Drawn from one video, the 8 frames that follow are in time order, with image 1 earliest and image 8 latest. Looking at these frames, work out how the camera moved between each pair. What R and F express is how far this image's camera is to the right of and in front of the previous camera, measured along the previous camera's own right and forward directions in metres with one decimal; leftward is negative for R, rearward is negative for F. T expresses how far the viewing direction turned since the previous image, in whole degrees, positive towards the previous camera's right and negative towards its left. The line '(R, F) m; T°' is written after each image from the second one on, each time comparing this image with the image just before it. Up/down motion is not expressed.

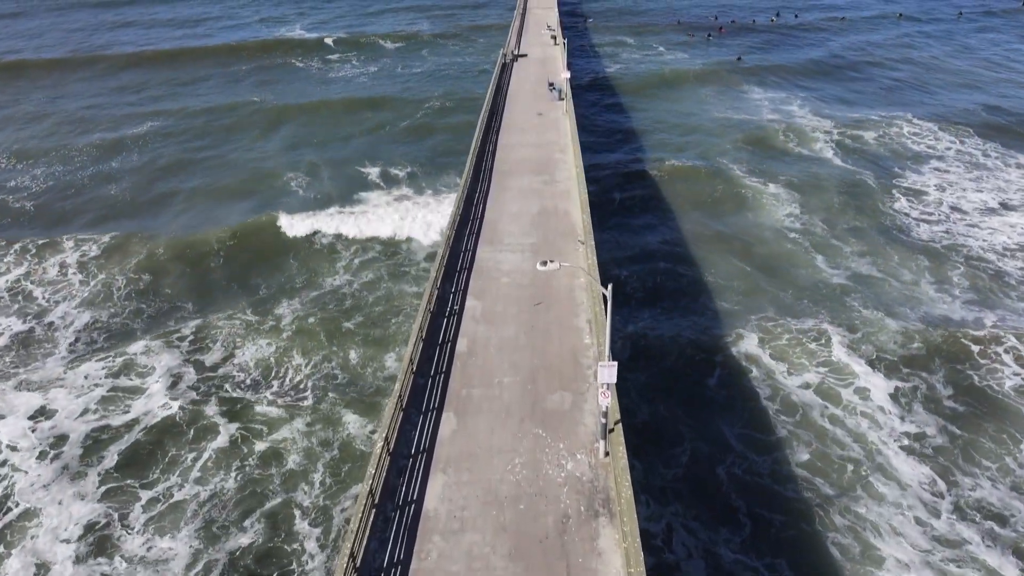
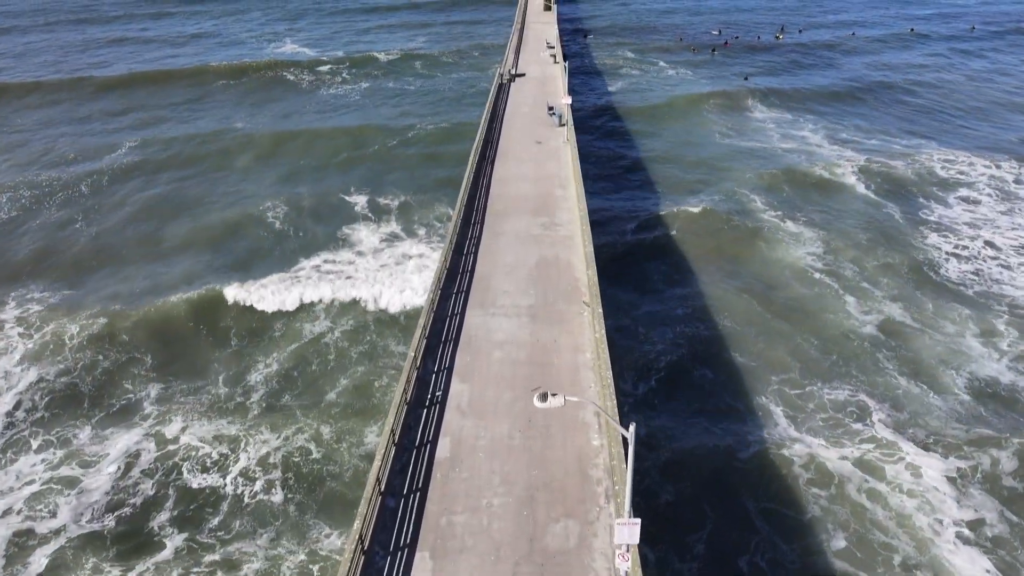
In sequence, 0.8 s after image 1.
(+0.1, +2.1) m; 0°
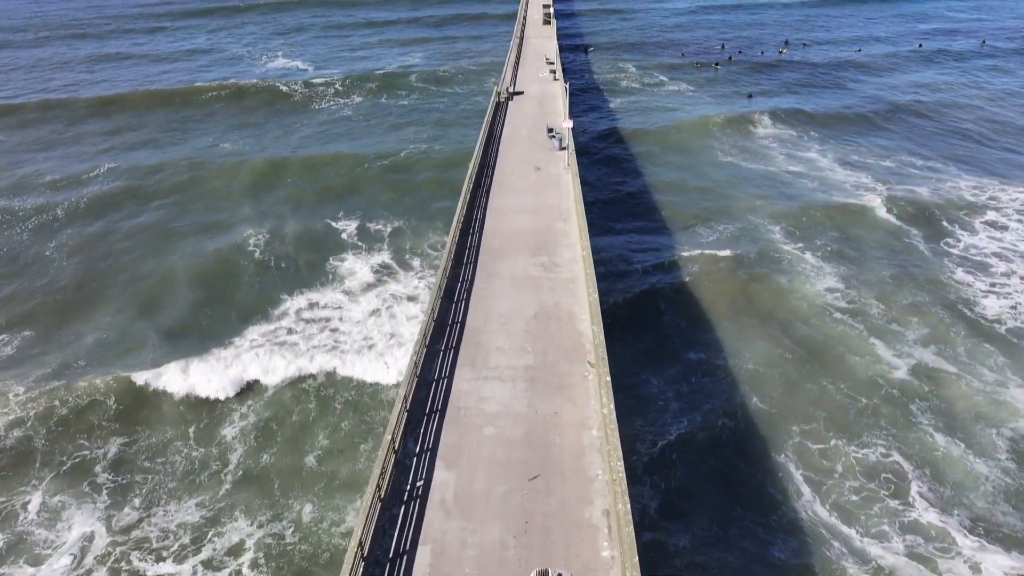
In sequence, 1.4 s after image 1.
(+0.1, +1.7) m; 0°
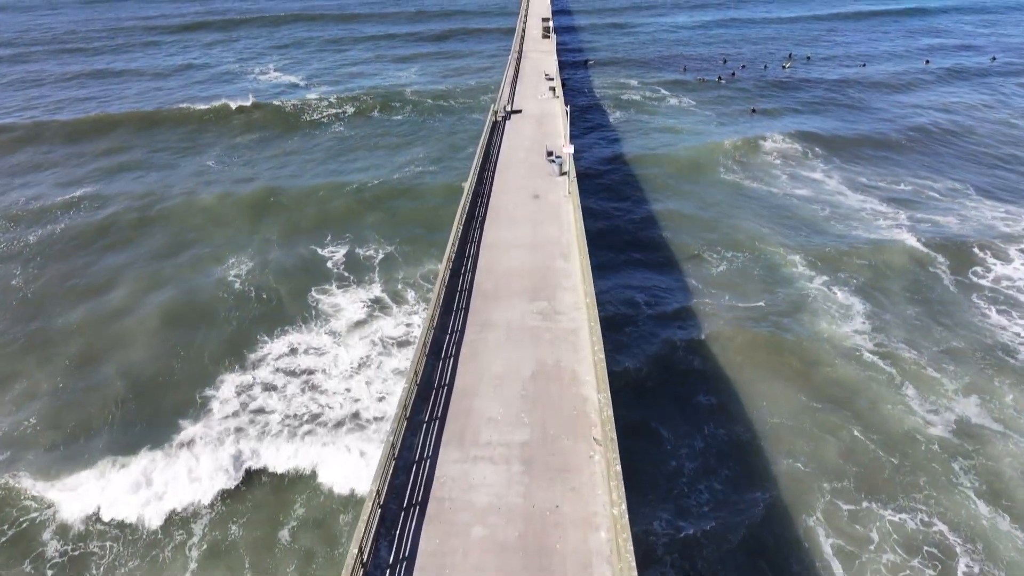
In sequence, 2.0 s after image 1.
(+0.1, +1.7) m; 0°
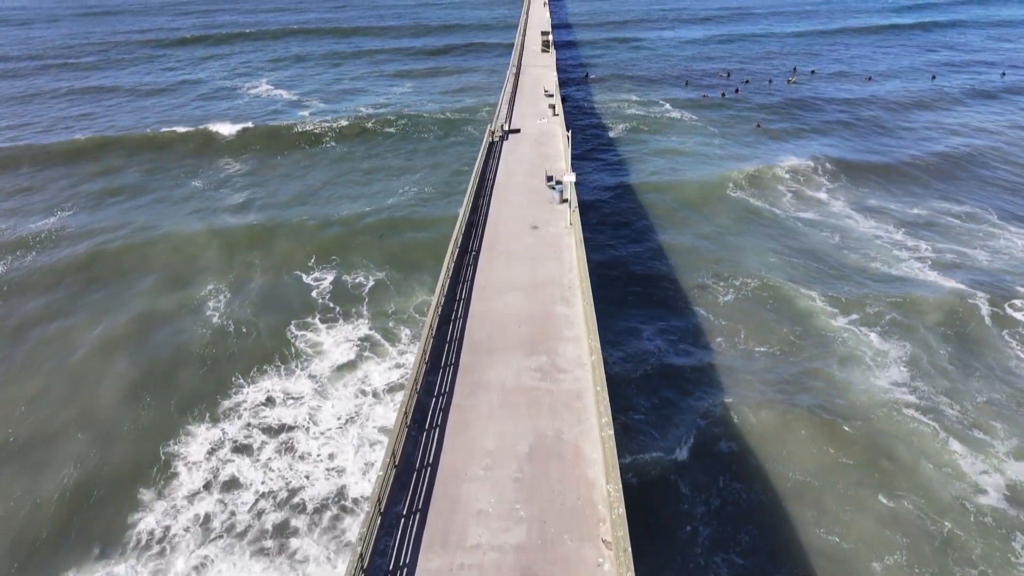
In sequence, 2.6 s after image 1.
(+0.1, +1.7) m; 0°
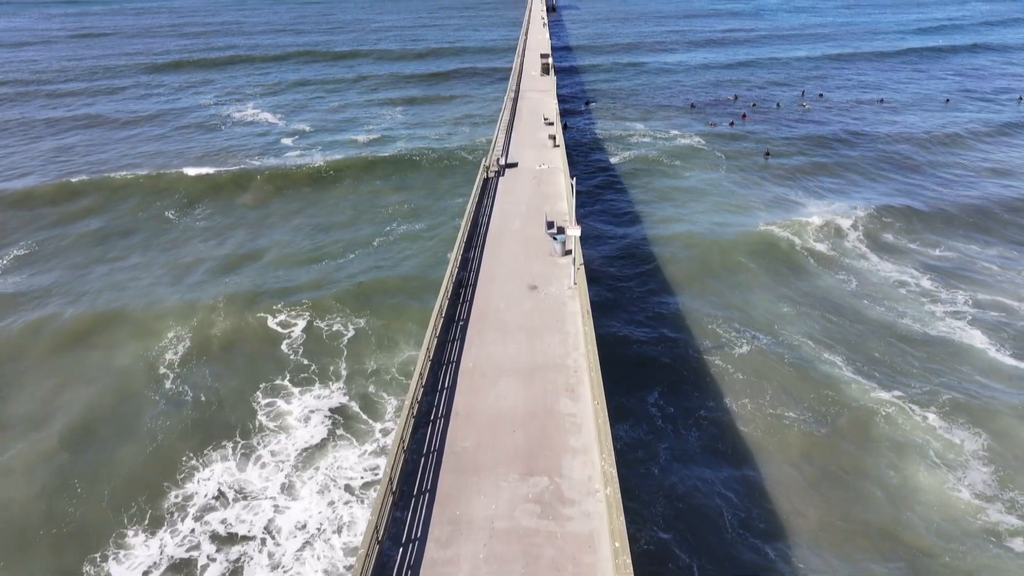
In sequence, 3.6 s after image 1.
(+0.1, +2.7) m; 0°
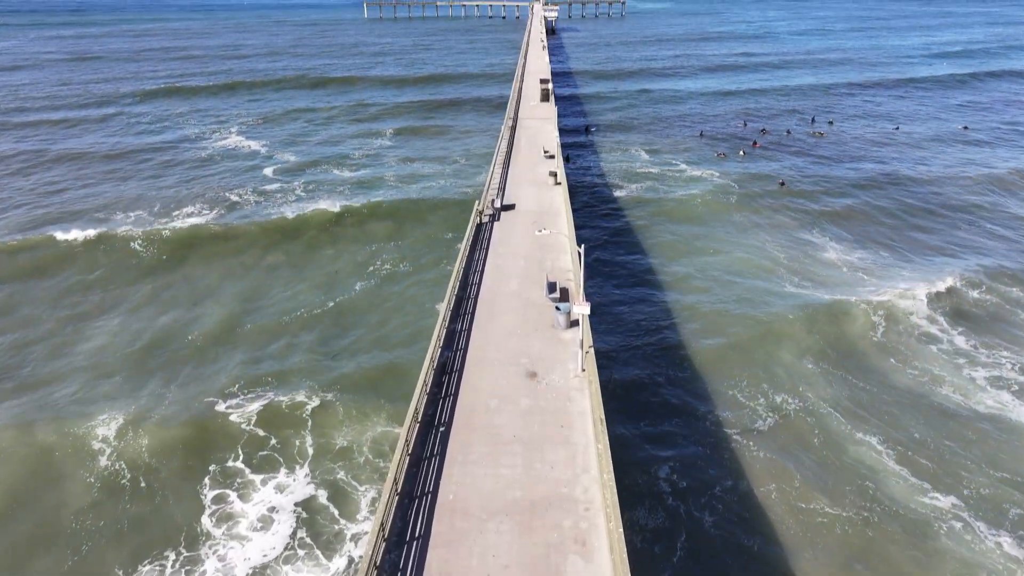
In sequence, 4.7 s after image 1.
(+0.1, +3.0) m; 0°
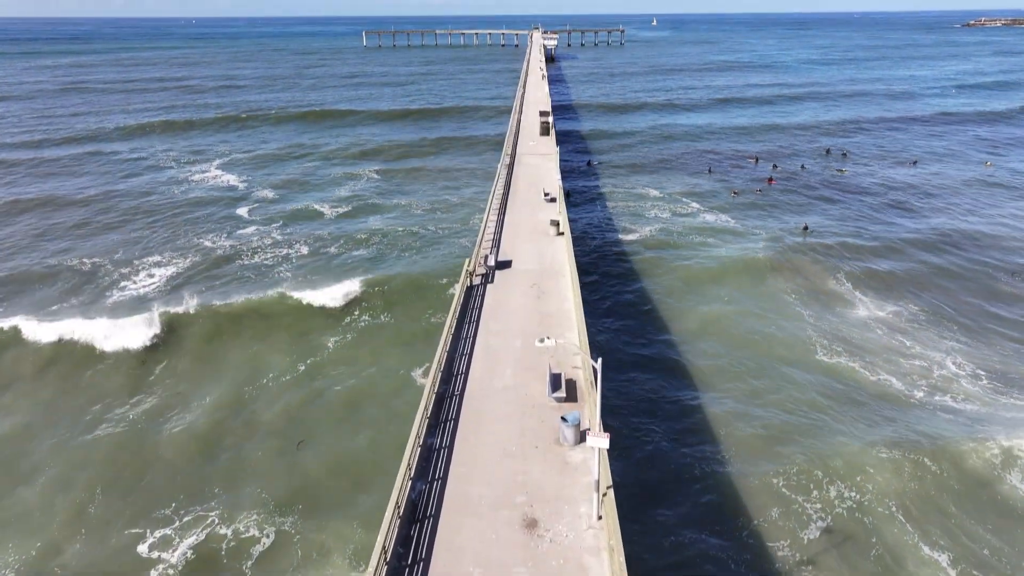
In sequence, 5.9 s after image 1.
(+0.1, +3.3) m; 0°
